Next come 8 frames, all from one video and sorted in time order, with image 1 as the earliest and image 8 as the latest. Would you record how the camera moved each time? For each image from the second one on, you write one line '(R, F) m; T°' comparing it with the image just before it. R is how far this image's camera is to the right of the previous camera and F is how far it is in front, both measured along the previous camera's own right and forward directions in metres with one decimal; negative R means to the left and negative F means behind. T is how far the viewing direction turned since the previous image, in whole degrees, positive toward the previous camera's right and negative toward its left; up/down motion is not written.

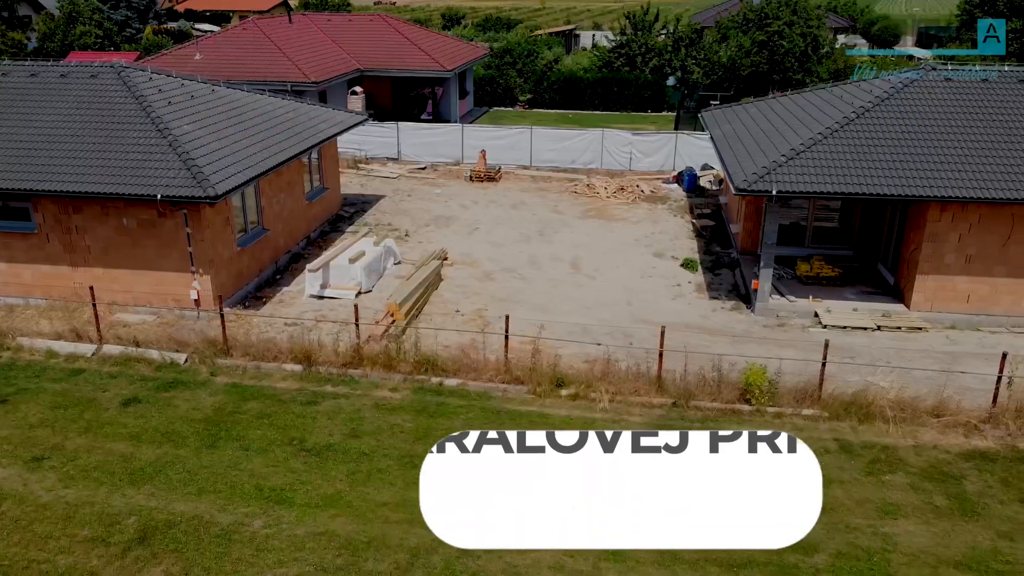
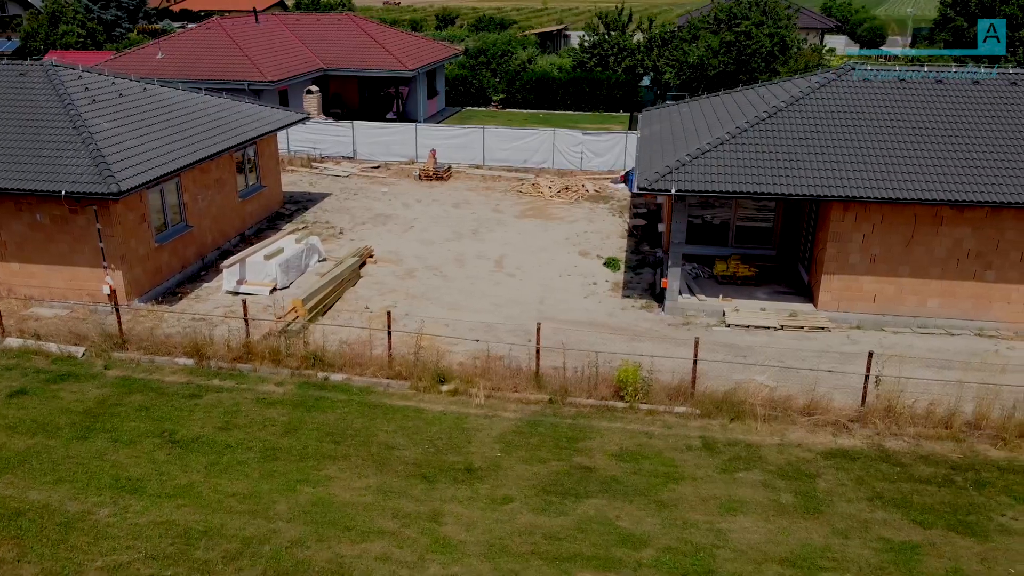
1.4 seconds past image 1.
(+2.2, -0.1) m; -1°
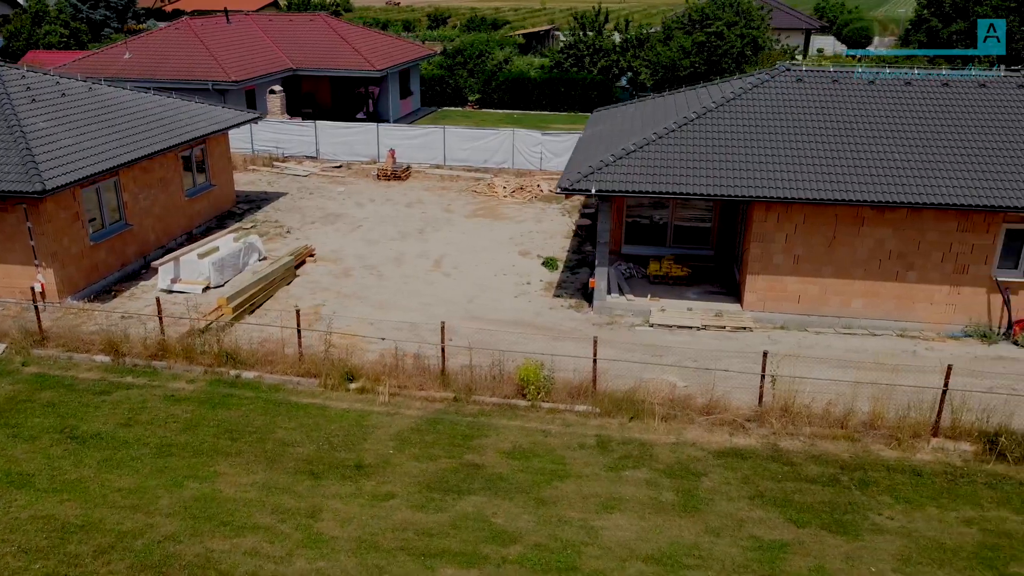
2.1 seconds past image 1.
(+1.6, -0.1) m; -1°
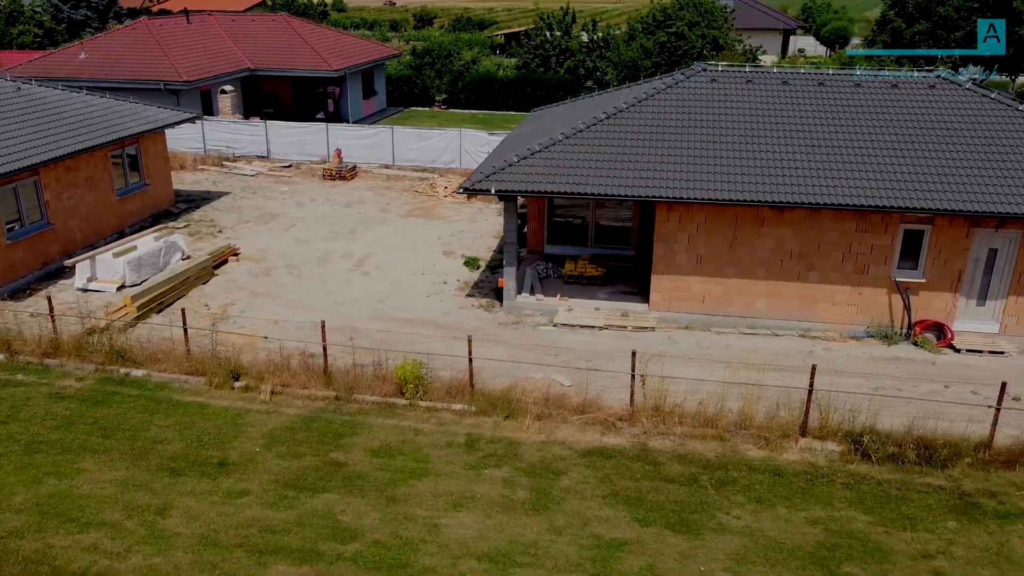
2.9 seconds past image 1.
(+2.0, -0.1) m; 0°
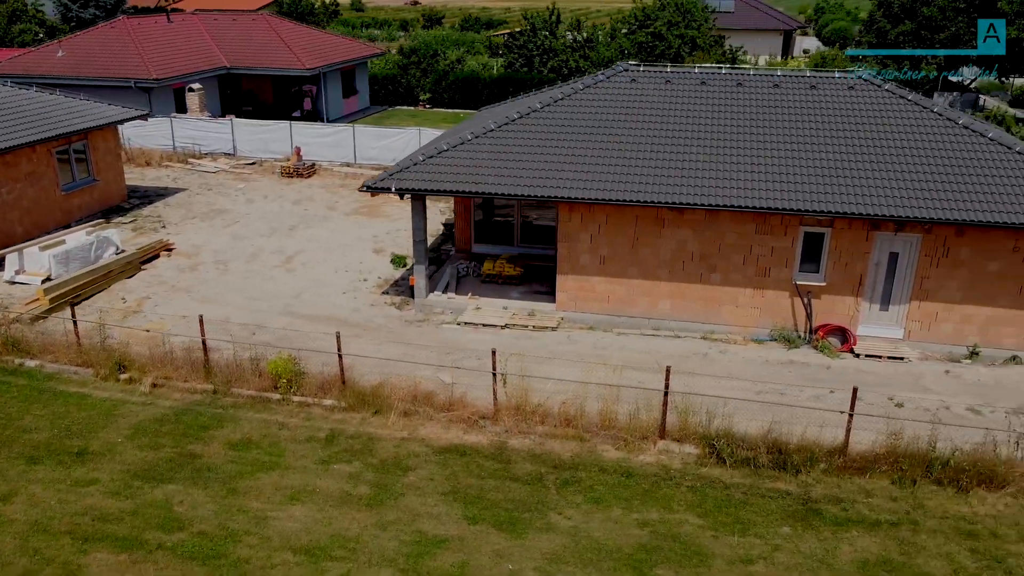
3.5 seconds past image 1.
(+2.5, 0.0) m; -2°
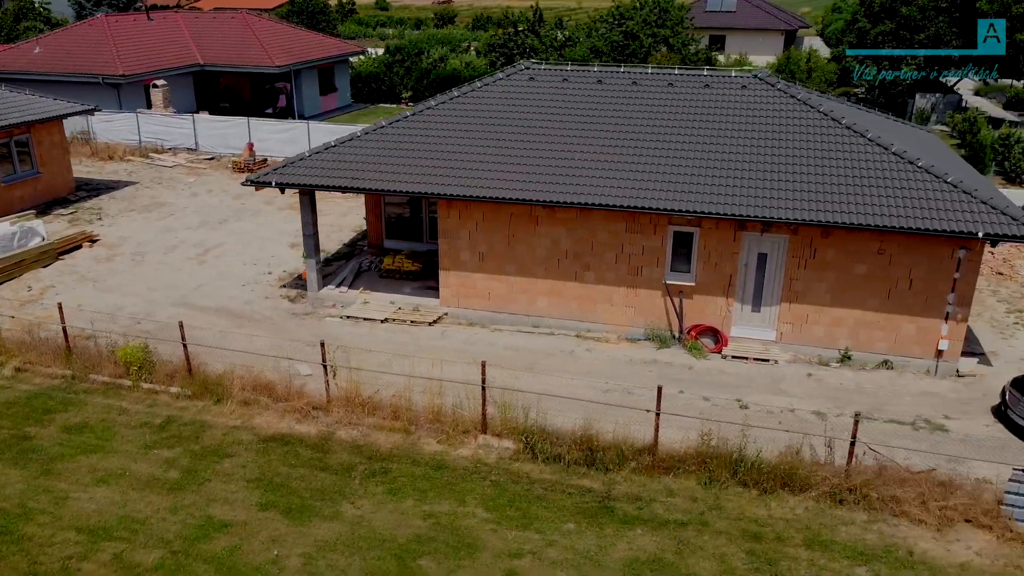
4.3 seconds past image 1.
(+3.2, -0.1) m; -3°
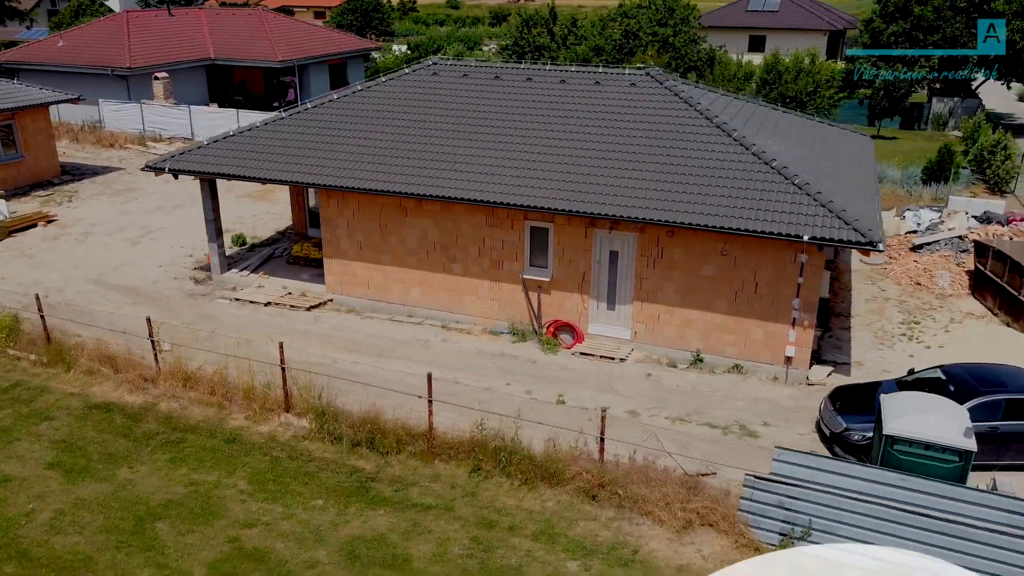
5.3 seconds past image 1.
(+4.3, -0.1) m; -6°
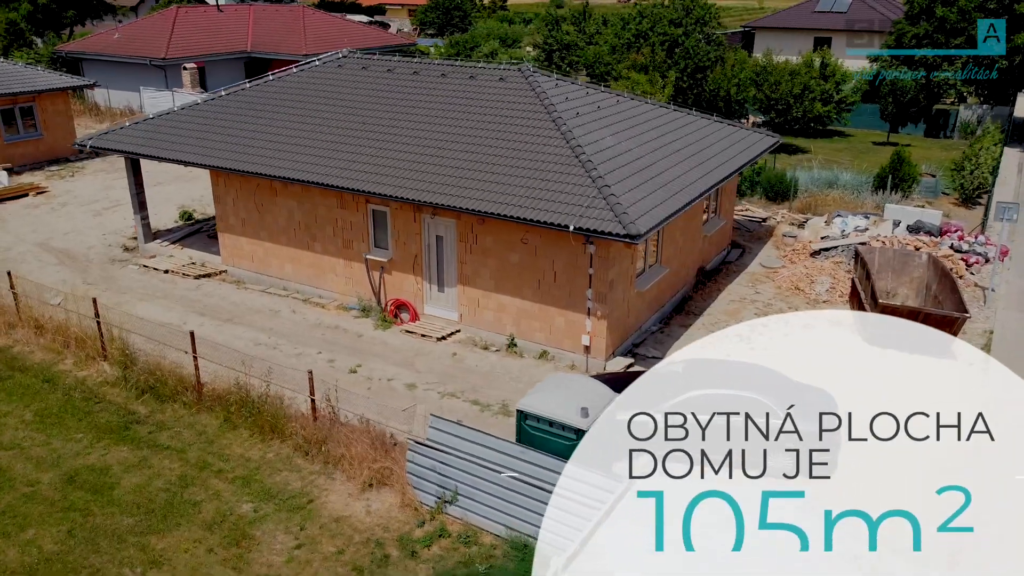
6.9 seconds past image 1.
(+5.6, -0.4) m; -8°
